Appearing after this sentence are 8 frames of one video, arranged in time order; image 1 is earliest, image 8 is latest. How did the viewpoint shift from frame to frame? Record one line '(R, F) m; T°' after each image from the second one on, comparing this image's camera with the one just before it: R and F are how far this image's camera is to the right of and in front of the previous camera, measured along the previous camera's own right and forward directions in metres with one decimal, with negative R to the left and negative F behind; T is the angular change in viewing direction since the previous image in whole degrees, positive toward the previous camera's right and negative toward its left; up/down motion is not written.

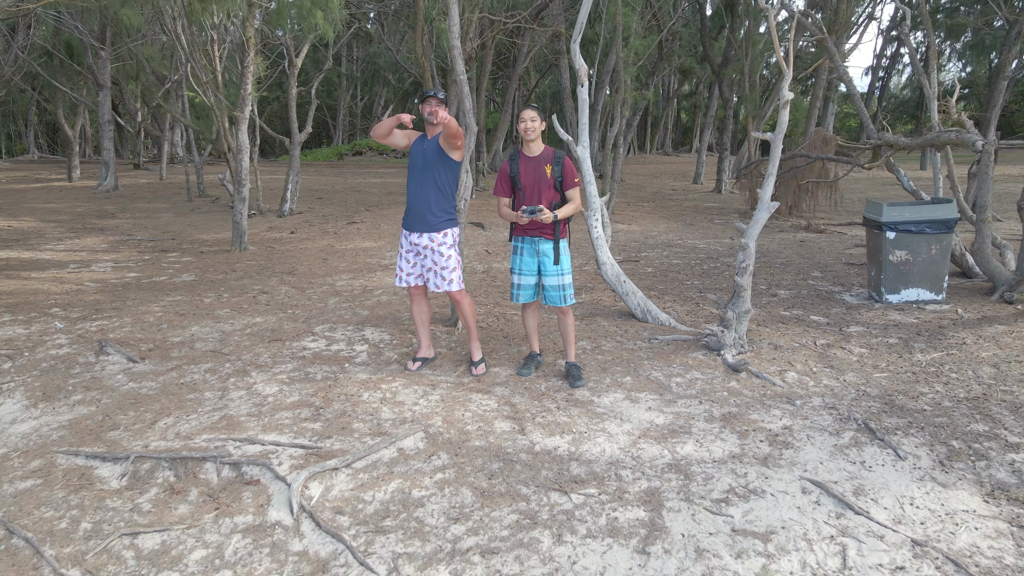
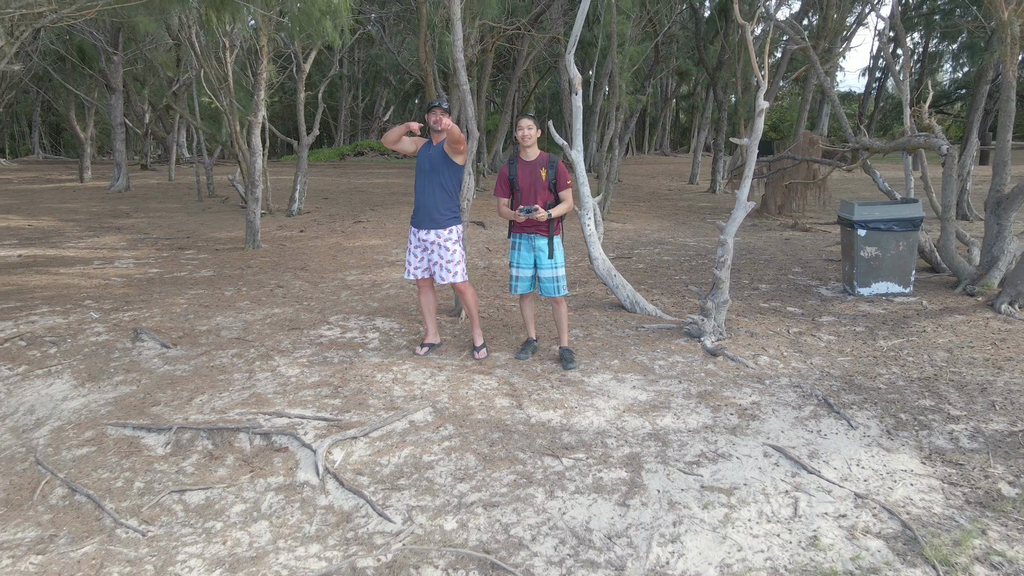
(0.0, -0.4) m; 0°
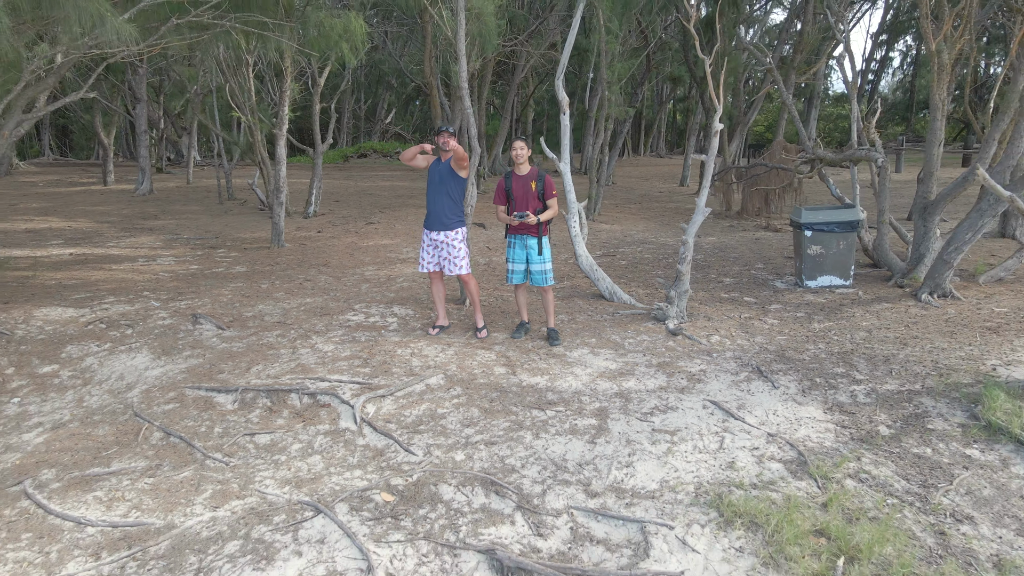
(0.0, -0.8) m; 0°
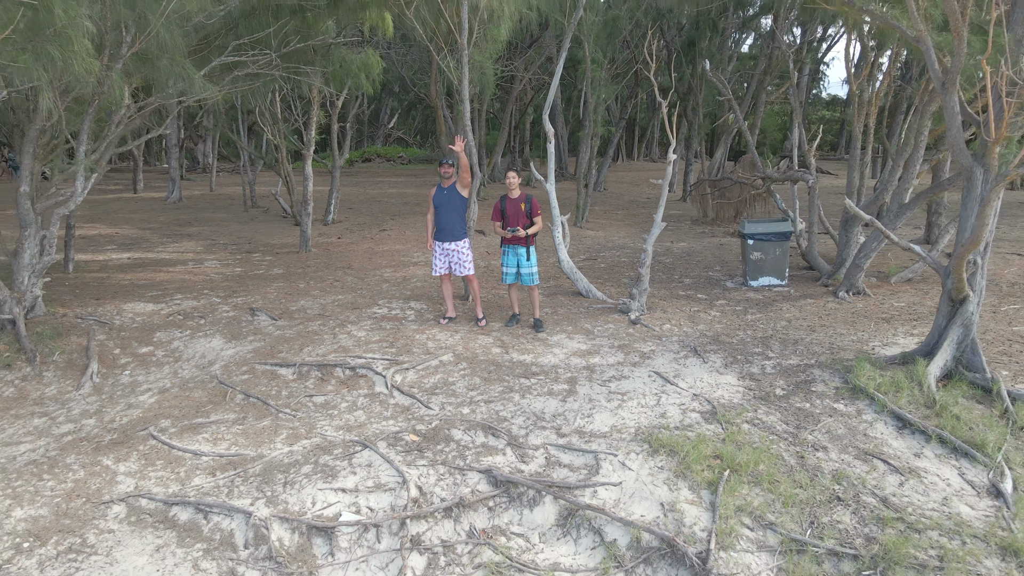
(+0.1, -1.2) m; 0°
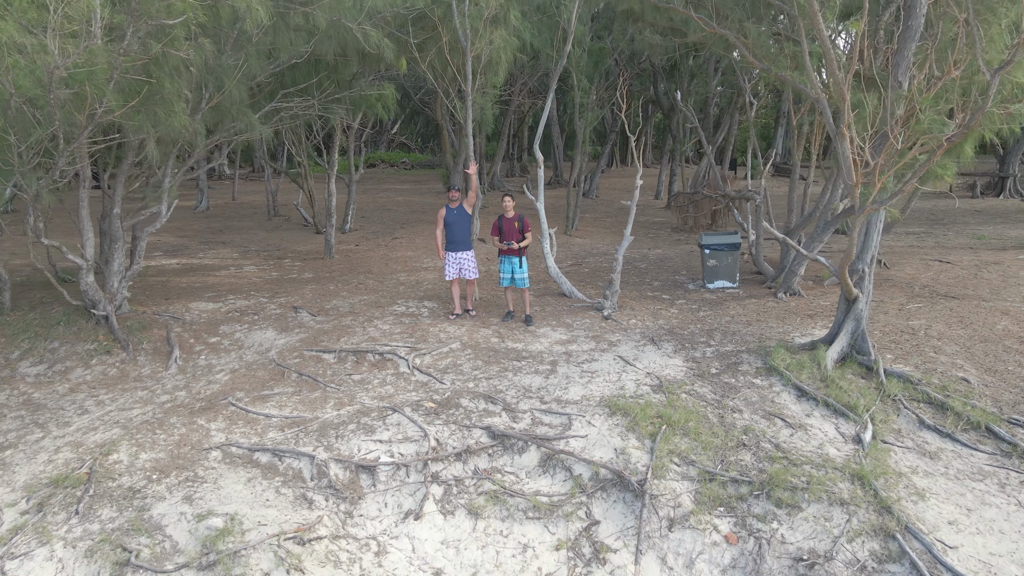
(0.0, -1.3) m; 0°
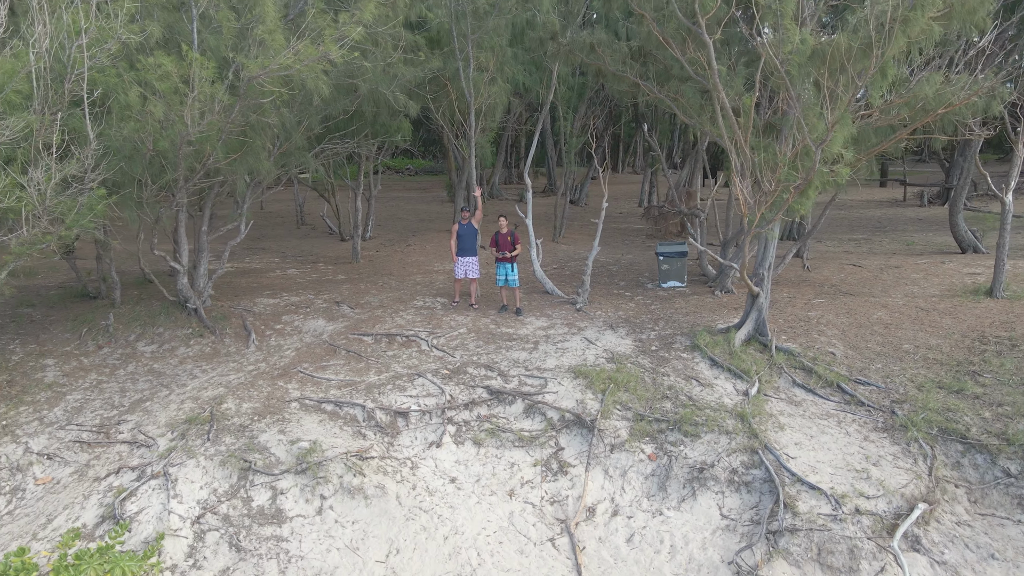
(+0.1, -2.1) m; 0°
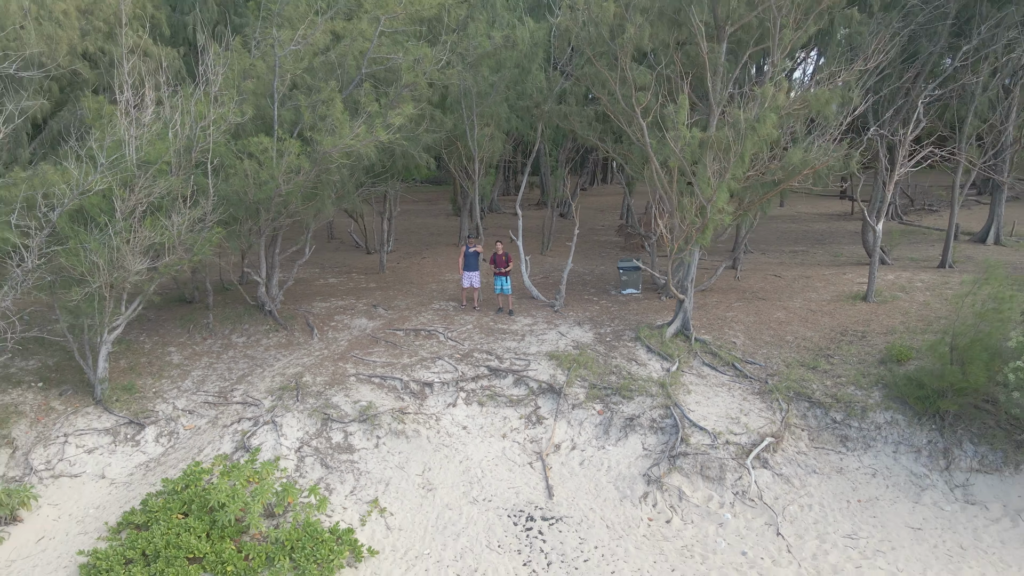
(+0.1, -3.0) m; 0°
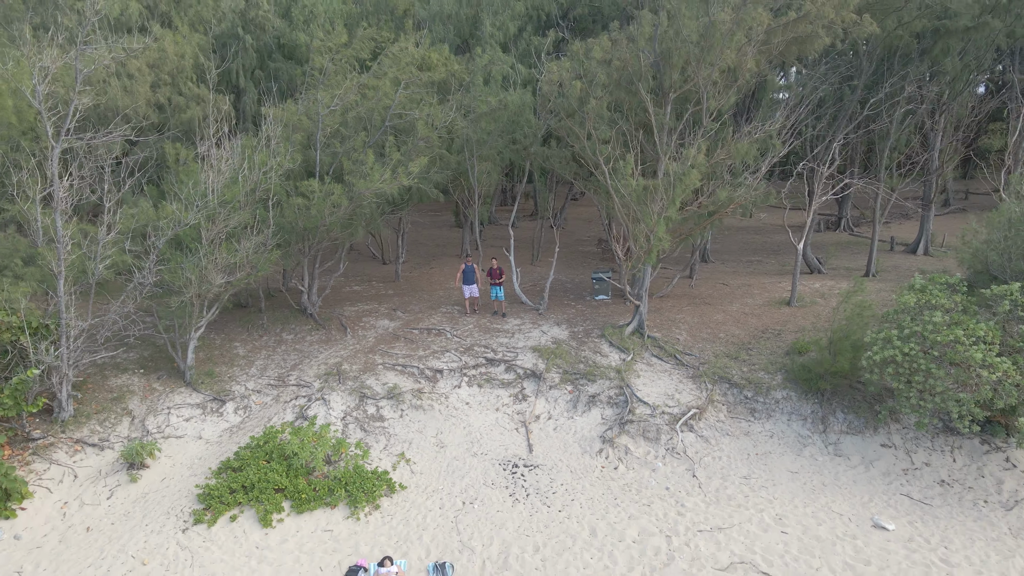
(+0.2, -3.0) m; 0°
